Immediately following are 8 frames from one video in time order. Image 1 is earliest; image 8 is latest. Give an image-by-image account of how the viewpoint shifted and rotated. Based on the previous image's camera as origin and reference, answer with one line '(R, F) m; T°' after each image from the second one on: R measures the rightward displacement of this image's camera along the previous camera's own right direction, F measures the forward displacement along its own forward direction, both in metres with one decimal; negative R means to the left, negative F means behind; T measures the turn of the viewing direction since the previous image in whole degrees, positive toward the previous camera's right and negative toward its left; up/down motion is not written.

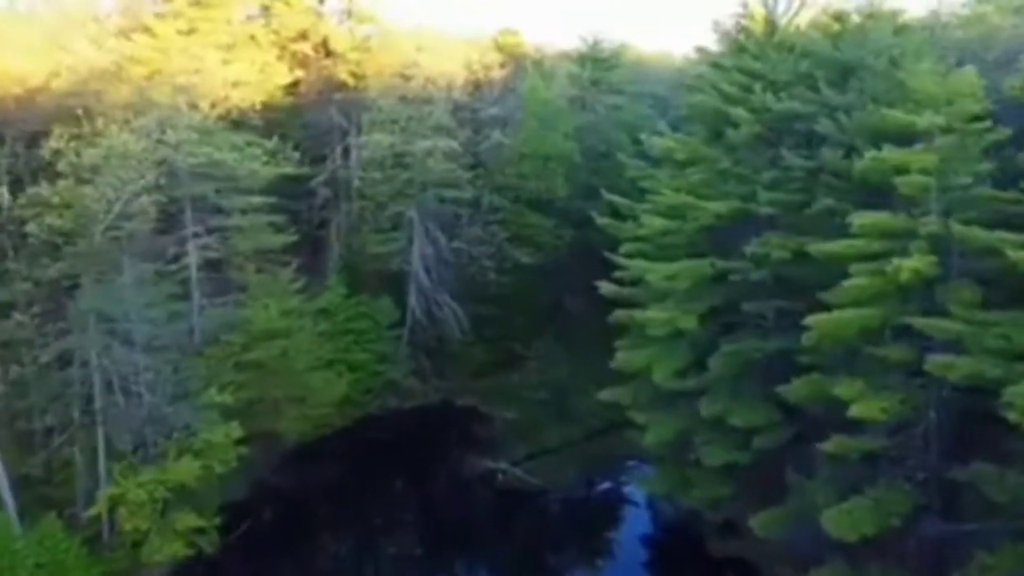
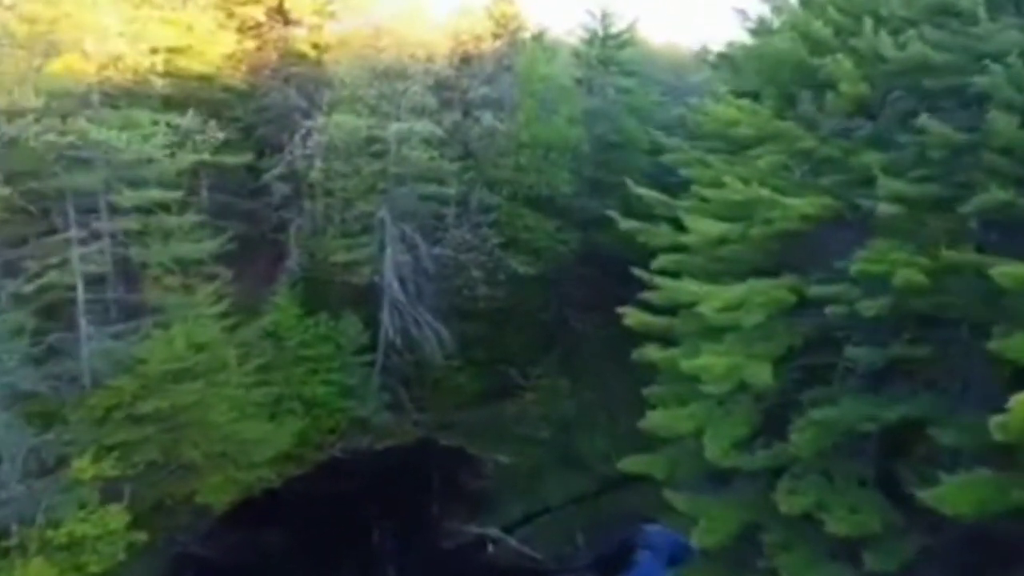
(+0.1, +5.3) m; 0°
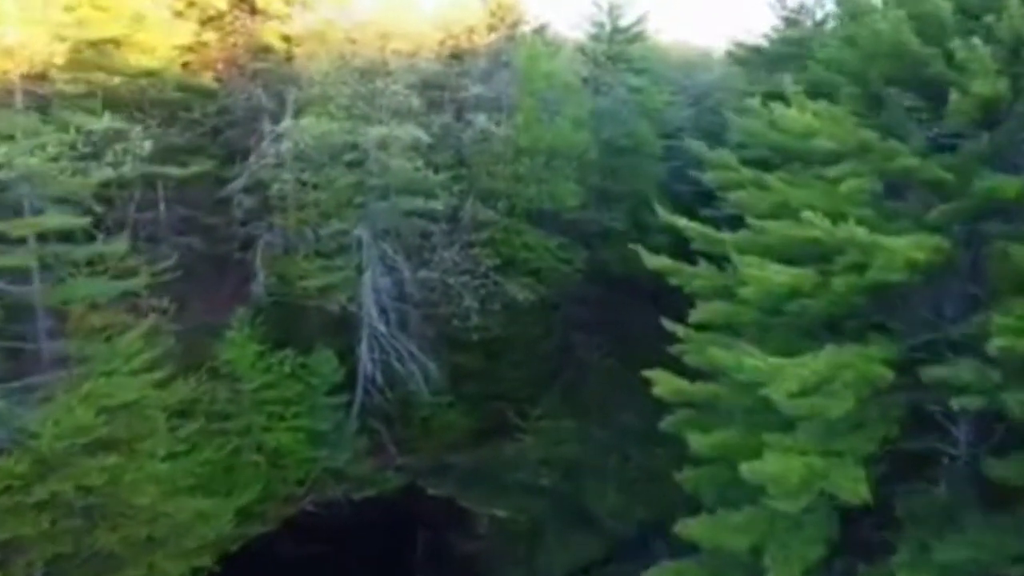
(+0.1, +3.2) m; 0°
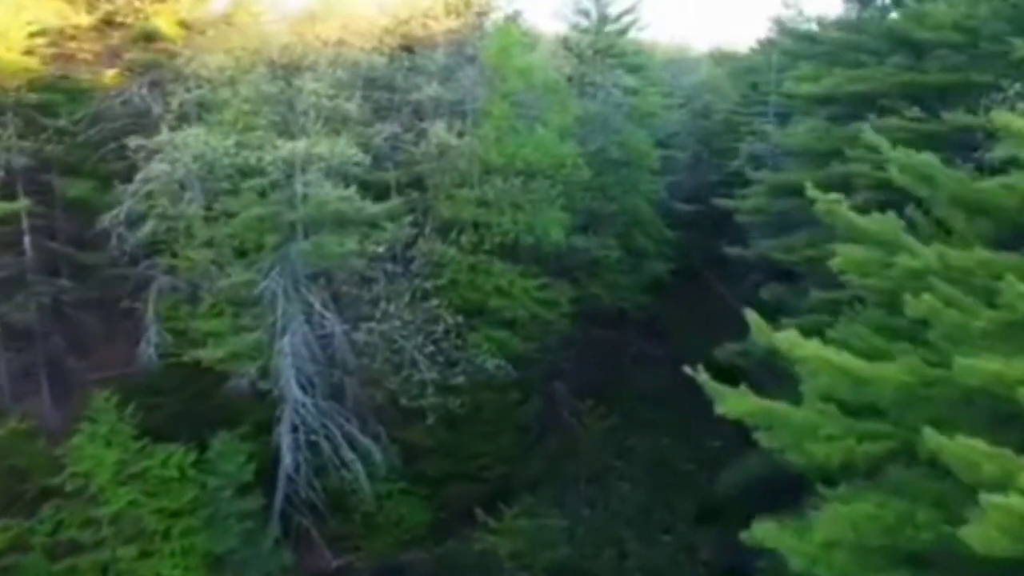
(+0.1, +5.0) m; +2°
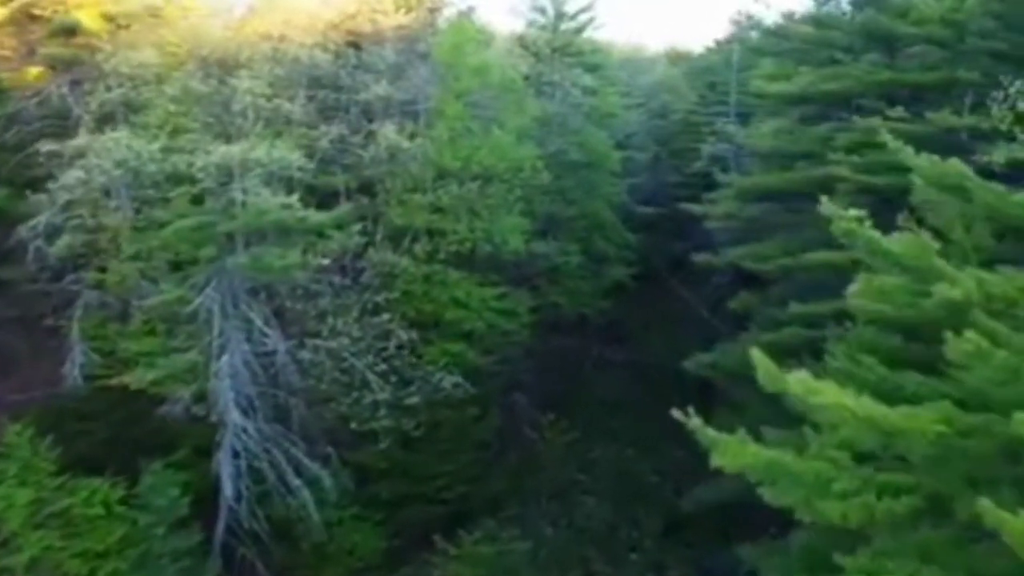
(0.0, +1.0) m; +3°
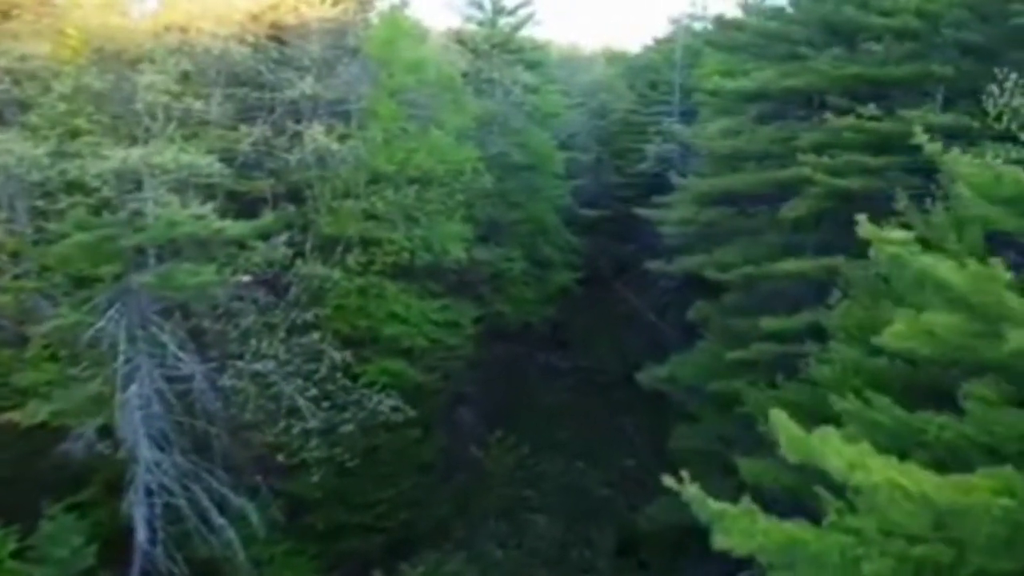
(0.0, +1.1) m; +4°
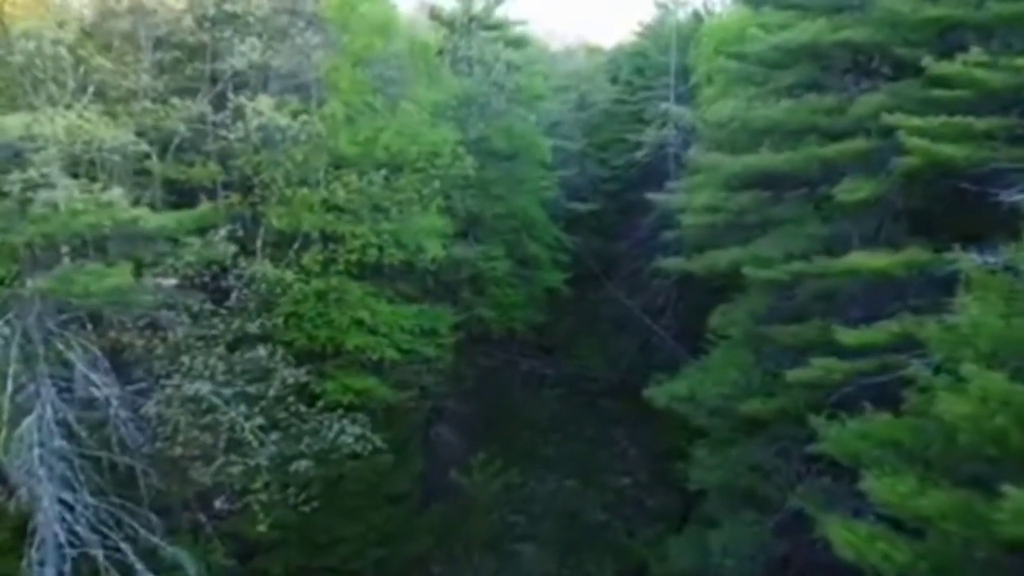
(-0.2, +2.3) m; +2°
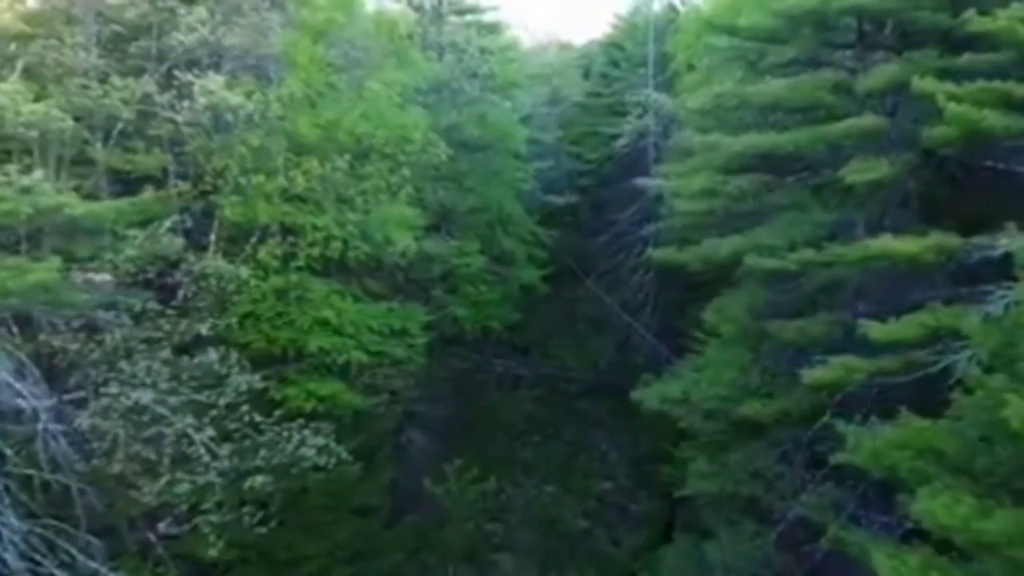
(-0.1, +1.0) m; +2°
